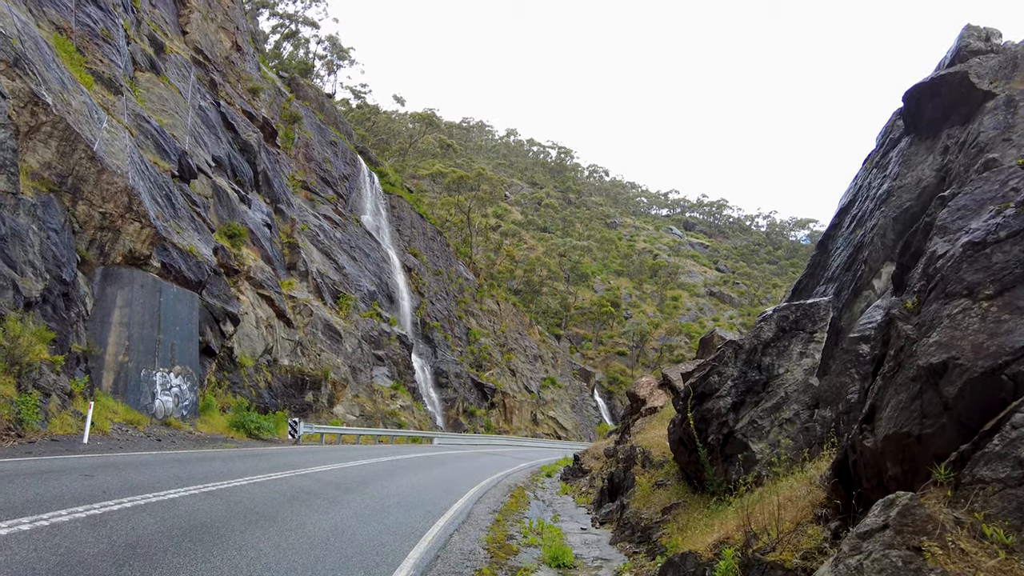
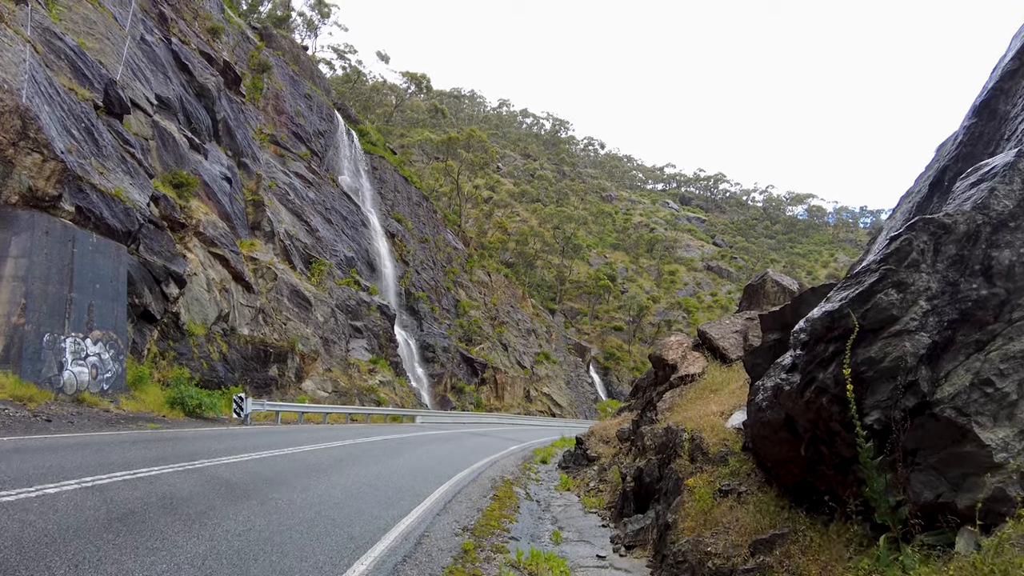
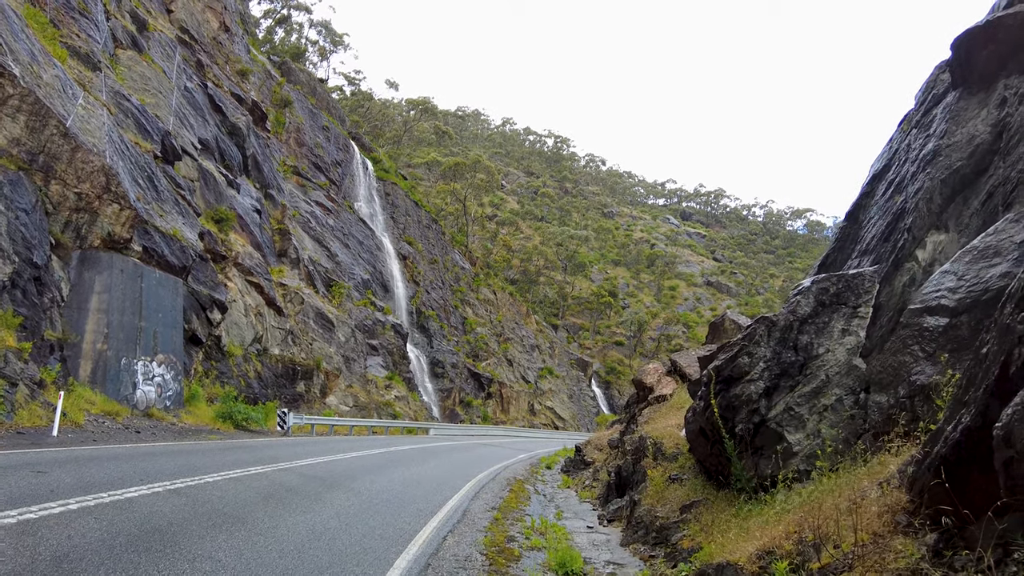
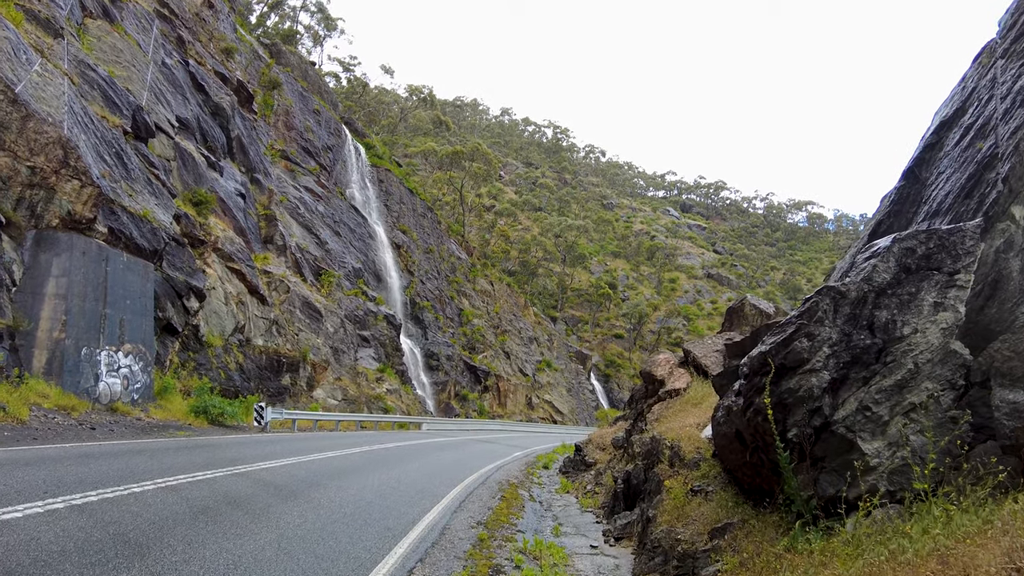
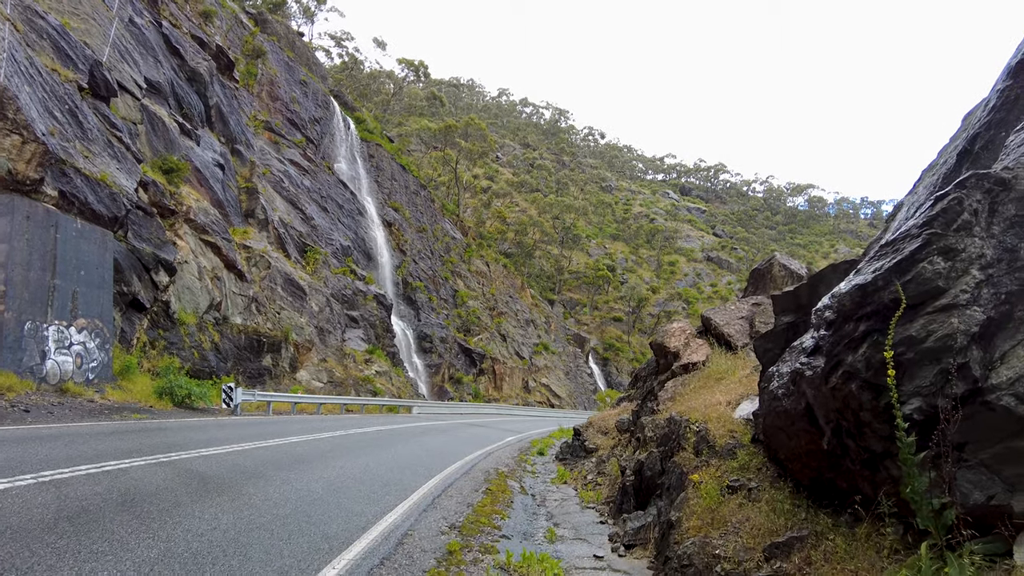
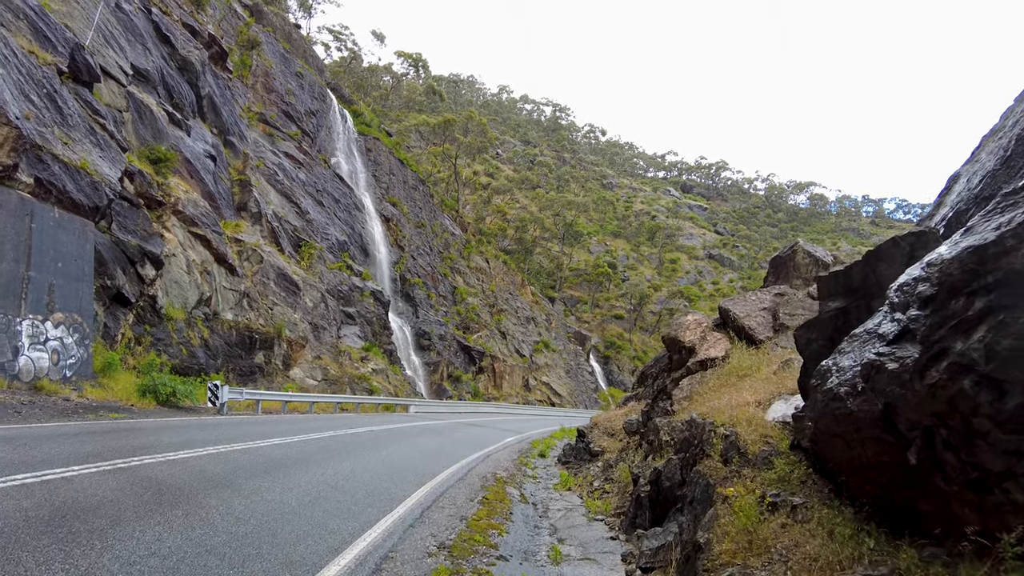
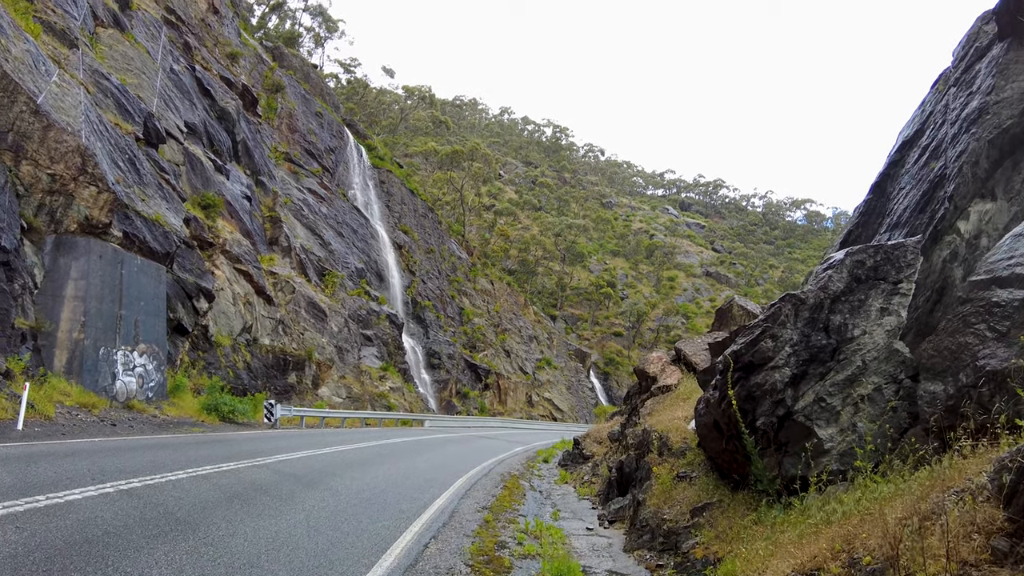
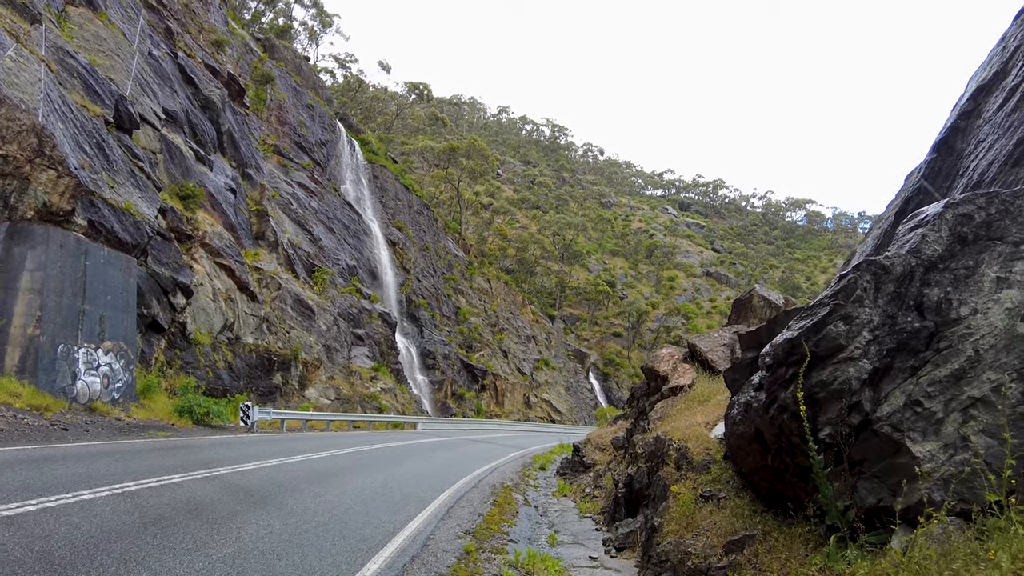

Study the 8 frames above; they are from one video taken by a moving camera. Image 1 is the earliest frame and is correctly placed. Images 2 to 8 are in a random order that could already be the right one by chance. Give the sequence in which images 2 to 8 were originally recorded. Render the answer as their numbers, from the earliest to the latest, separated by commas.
3, 7, 4, 8, 2, 5, 6
